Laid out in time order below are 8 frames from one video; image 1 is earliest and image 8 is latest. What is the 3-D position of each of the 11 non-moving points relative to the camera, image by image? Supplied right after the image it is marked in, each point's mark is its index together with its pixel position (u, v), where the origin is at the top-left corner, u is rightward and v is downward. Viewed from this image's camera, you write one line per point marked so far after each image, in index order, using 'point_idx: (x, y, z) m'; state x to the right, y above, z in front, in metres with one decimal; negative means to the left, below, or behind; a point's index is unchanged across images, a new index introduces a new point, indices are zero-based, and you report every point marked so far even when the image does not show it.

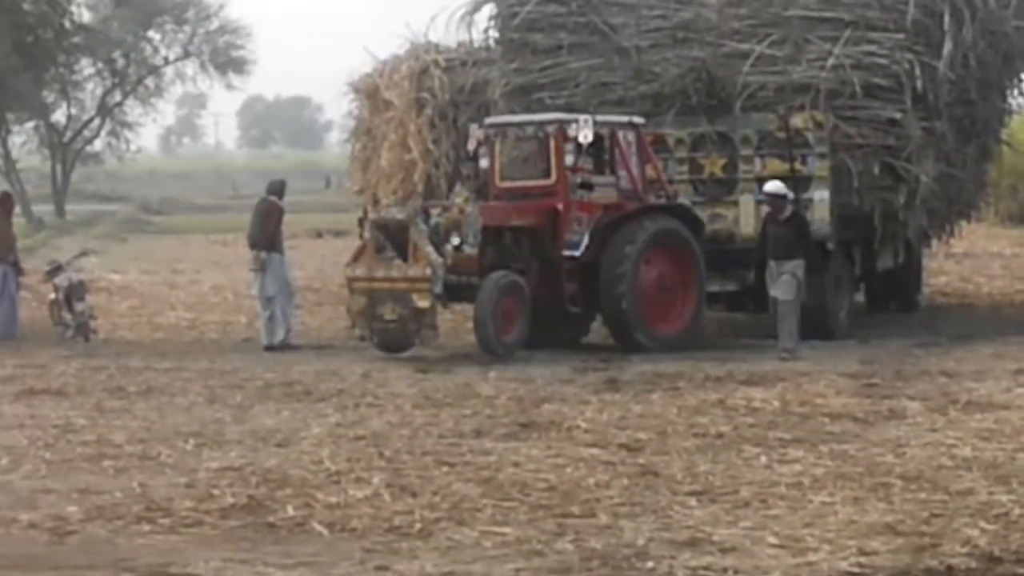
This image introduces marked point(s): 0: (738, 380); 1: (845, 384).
0: (+1.7, -0.7, +15.2) m
1: (+2.5, -0.7, +15.0) m
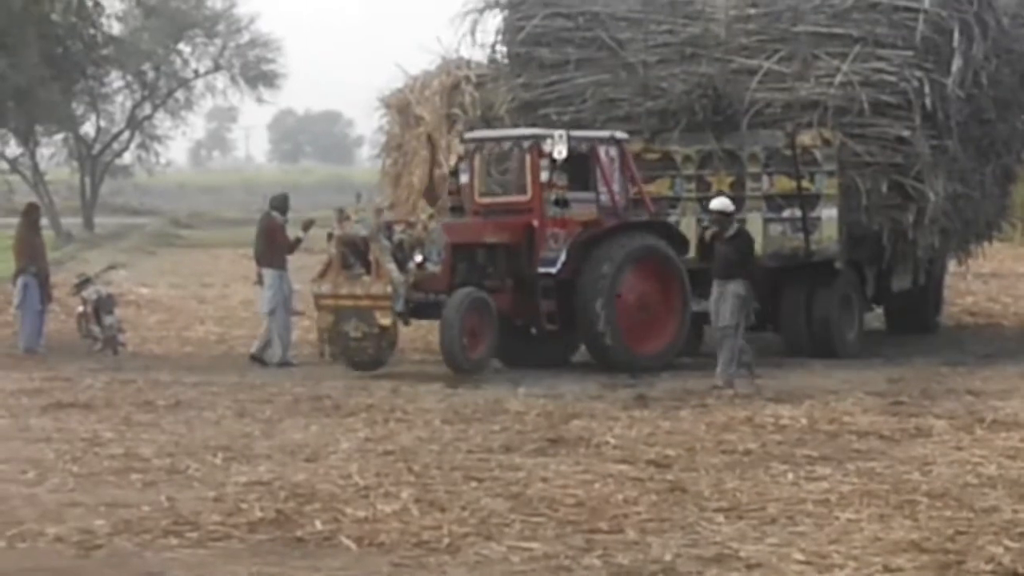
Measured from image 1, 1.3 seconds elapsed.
0: (+1.9, -0.8, +15.1) m
1: (+2.6, -0.9, +14.9) m
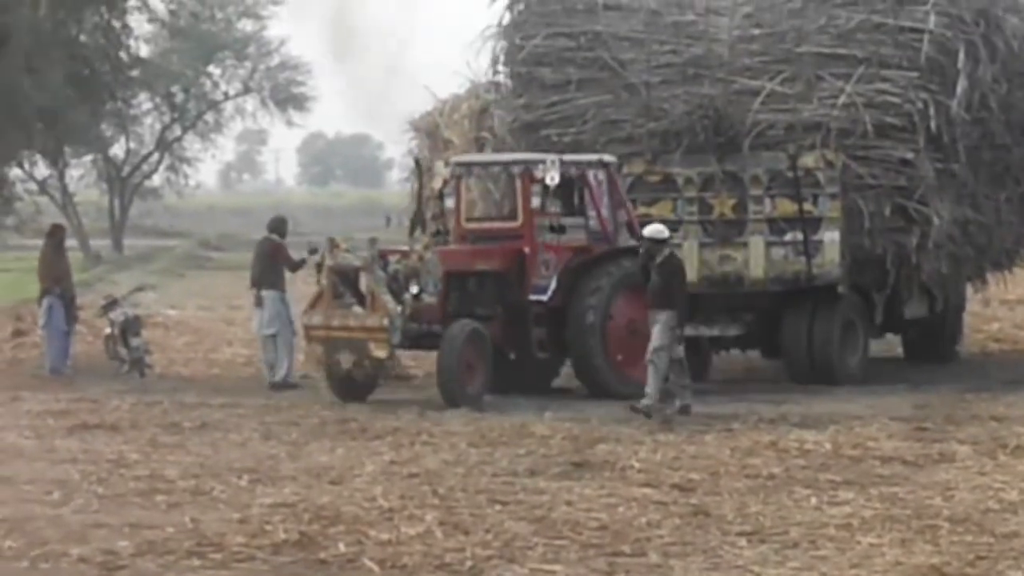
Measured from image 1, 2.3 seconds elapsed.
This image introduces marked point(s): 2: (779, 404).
0: (+2.1, -1.0, +15.0) m
1: (+2.8, -1.0, +14.8) m
2: (+2.0, -0.9, +15.4) m
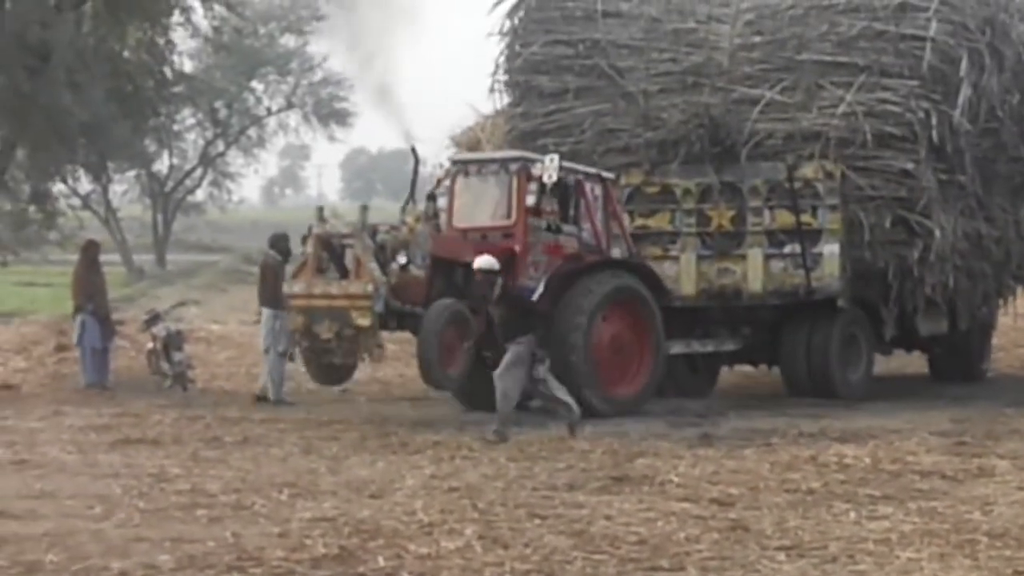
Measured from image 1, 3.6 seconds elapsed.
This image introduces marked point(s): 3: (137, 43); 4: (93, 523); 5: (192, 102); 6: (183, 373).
0: (+2.3, -1.1, +14.8) m
1: (+3.1, -1.1, +14.6) m
2: (+2.3, -1.0, +15.2) m
3: (-3.2, +2.1, +17.4) m
4: (-2.8, -1.6, +13.4) m
5: (-3.0, +1.8, +19.4) m
6: (-2.7, -0.7, +16.9) m
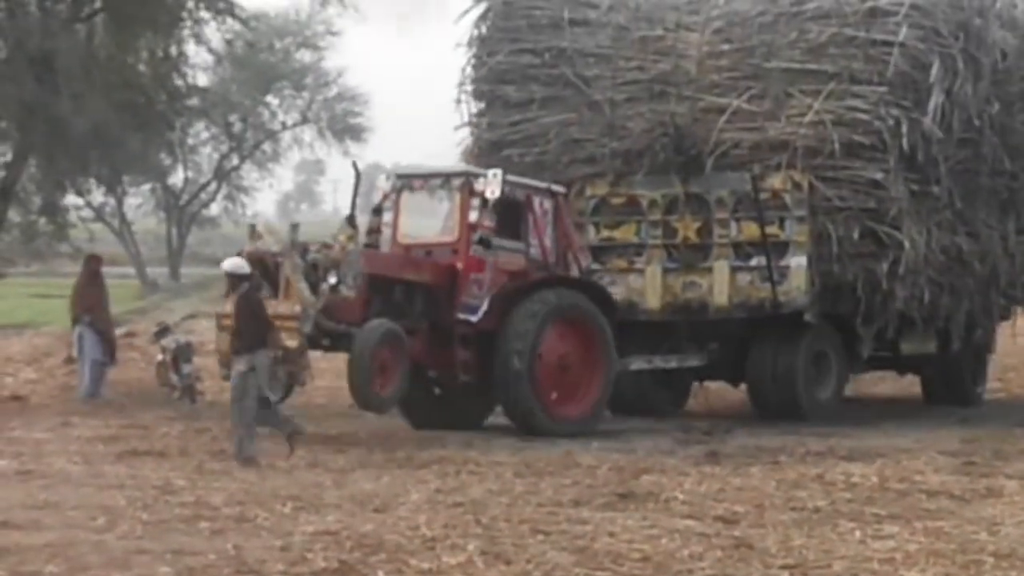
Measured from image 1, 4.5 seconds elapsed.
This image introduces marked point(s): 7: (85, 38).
0: (+2.4, -1.2, +14.5) m
1: (+3.1, -1.2, +14.3) m
2: (+2.3, -1.1, +15.0) m
3: (-3.1, +2.0, +17.4) m
4: (-2.9, -1.6, +13.3) m
5: (-2.8, +1.7, +19.4) m
6: (-2.7, -0.8, +16.9) m
7: (-3.5, +2.1, +16.9) m
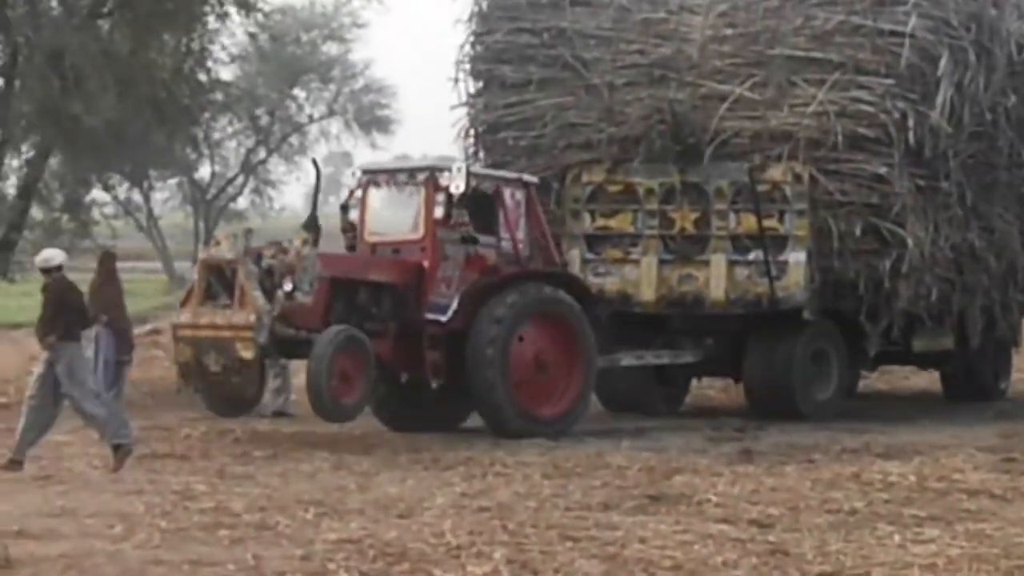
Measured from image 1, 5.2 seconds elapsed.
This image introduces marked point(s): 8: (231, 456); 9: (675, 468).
0: (+2.5, -1.1, +13.8) m
1: (+3.2, -1.2, +13.6) m
2: (+2.5, -1.0, +14.2) m
3: (-2.9, +2.0, +16.9) m
4: (-2.8, -1.7, +12.8) m
5: (-2.5, +1.7, +18.9) m
6: (-2.4, -0.8, +16.4) m
7: (-3.3, +2.1, +16.4) m
8: (-2.2, -1.3, +14.8) m
9: (+1.1, -1.2, +13.8) m
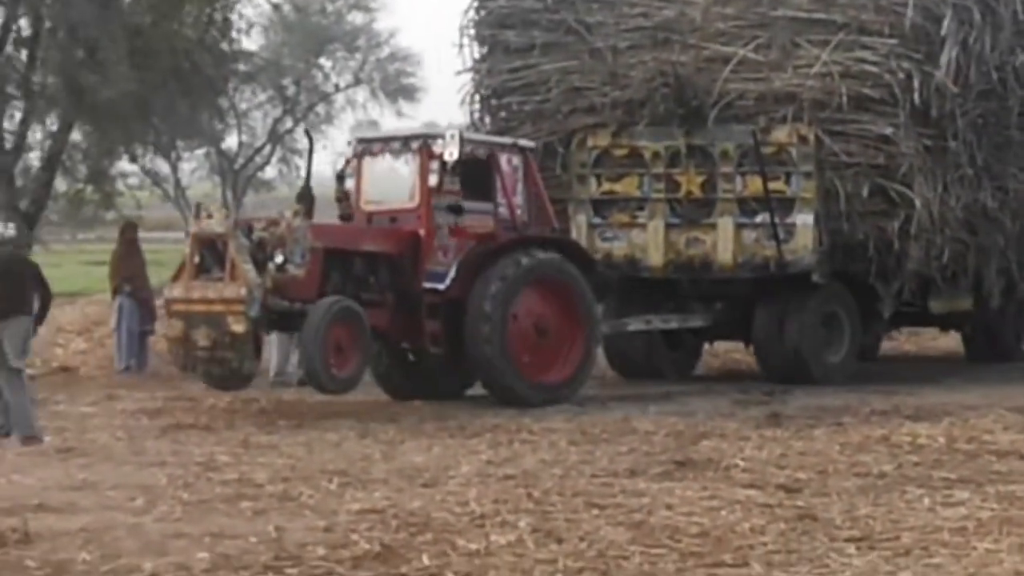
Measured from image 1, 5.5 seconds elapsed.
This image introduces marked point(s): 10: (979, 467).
0: (+2.7, -0.9, +13.5) m
1: (+3.4, -0.9, +13.3) m
2: (+2.7, -0.7, +14.0) m
3: (-2.7, +2.3, +16.6) m
4: (-2.6, -1.5, +12.7) m
5: (-2.3, +2.0, +18.7) m
6: (-2.2, -0.5, +16.2) m
7: (-3.2, +2.3, +16.2) m
8: (-2.0, -1.1, +14.6) m
9: (+1.2, -1.0, +13.6) m
10: (+2.8, -1.1, +12.2) m
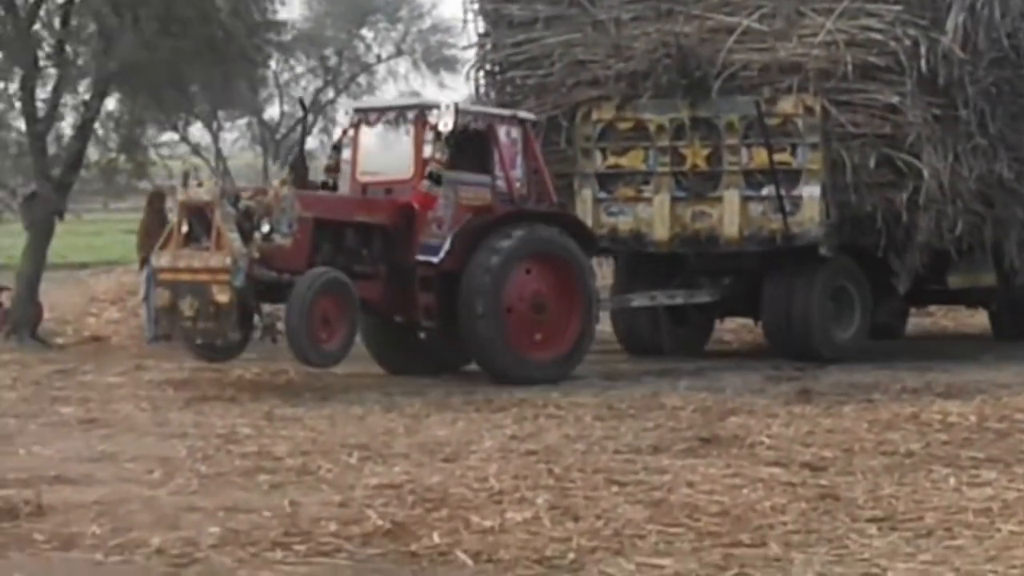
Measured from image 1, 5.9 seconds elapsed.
0: (+2.8, -0.7, +13.3) m
1: (+3.4, -0.7, +13.0) m
2: (+2.8, -0.6, +13.7) m
3: (-2.5, +2.5, +16.5) m
4: (-2.6, -1.3, +12.6) m
5: (-2.0, +2.3, +18.5) m
6: (-2.0, -0.3, +16.1) m
7: (-3.0, +2.5, +16.0) m
8: (-1.8, -0.9, +14.5) m
9: (+1.3, -0.8, +13.3) m
10: (+2.9, -1.0, +12.0) m
